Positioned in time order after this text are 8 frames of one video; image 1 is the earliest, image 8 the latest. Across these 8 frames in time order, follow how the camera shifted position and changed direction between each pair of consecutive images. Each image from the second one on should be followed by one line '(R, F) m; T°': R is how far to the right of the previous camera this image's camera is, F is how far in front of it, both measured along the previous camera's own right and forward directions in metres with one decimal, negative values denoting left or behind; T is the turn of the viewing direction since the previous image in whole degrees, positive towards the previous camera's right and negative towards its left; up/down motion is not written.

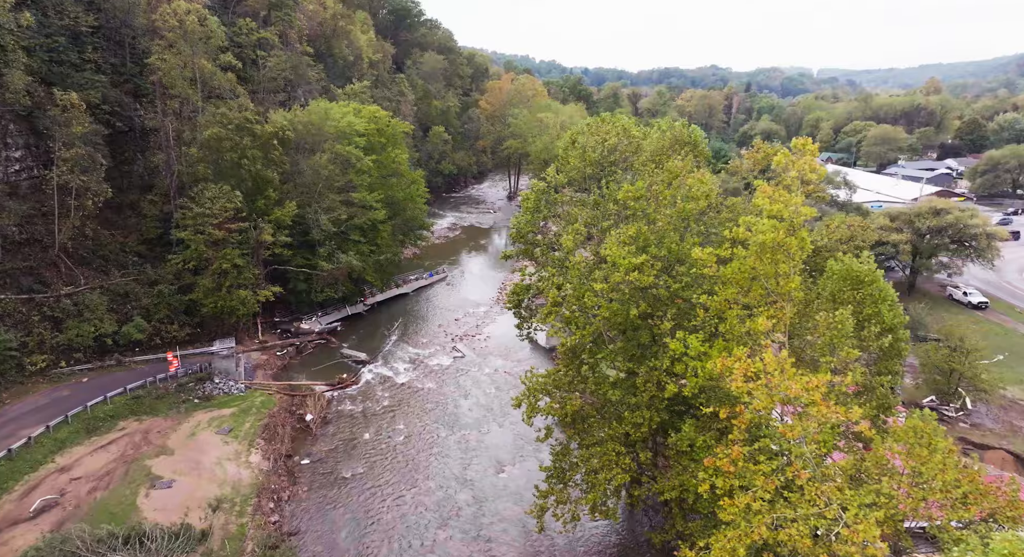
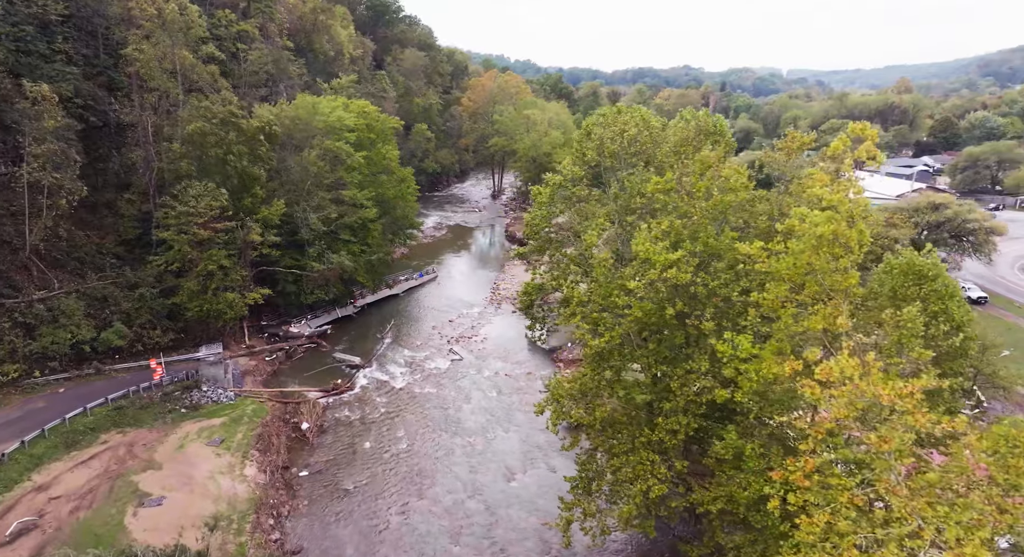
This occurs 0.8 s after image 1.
(-1.3, +1.1) m; +2°
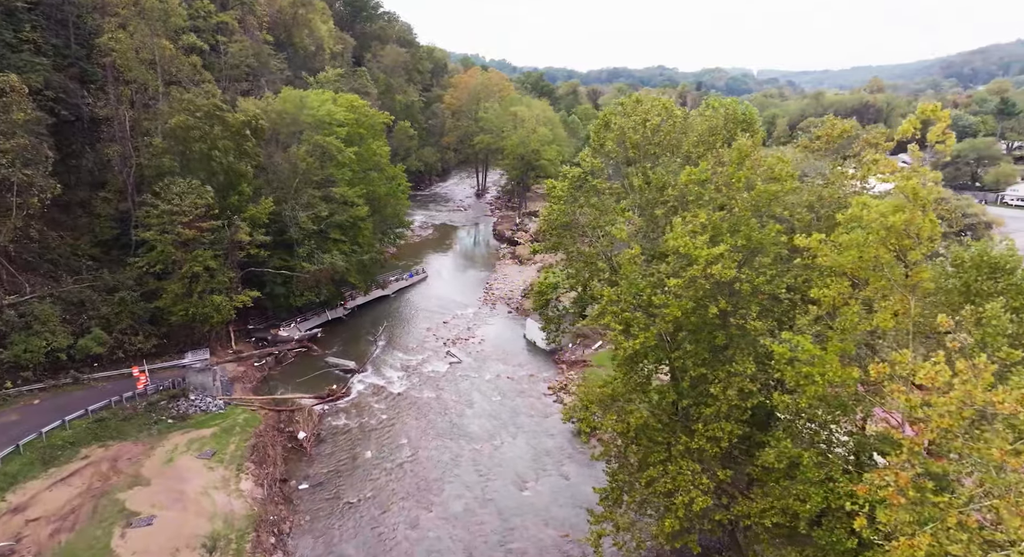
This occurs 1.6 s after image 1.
(-1.3, +1.1) m; +2°
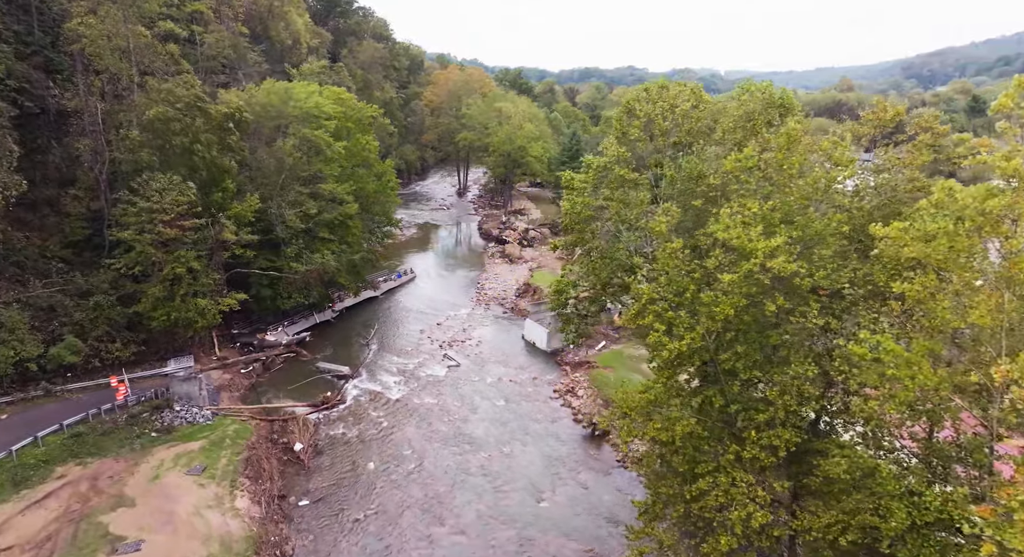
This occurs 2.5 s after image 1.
(-1.5, +1.2) m; +3°
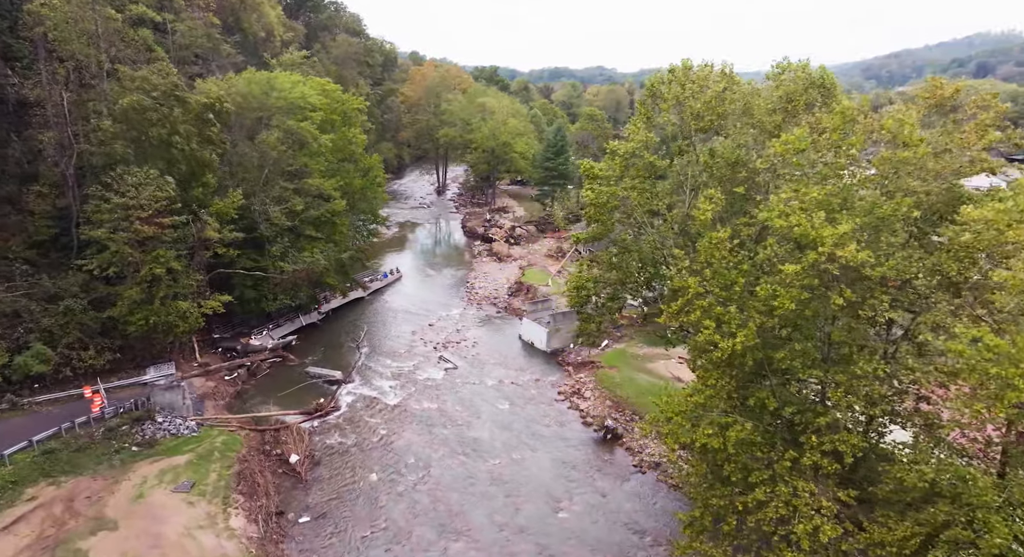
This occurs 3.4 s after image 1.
(-1.4, +1.2) m; +3°
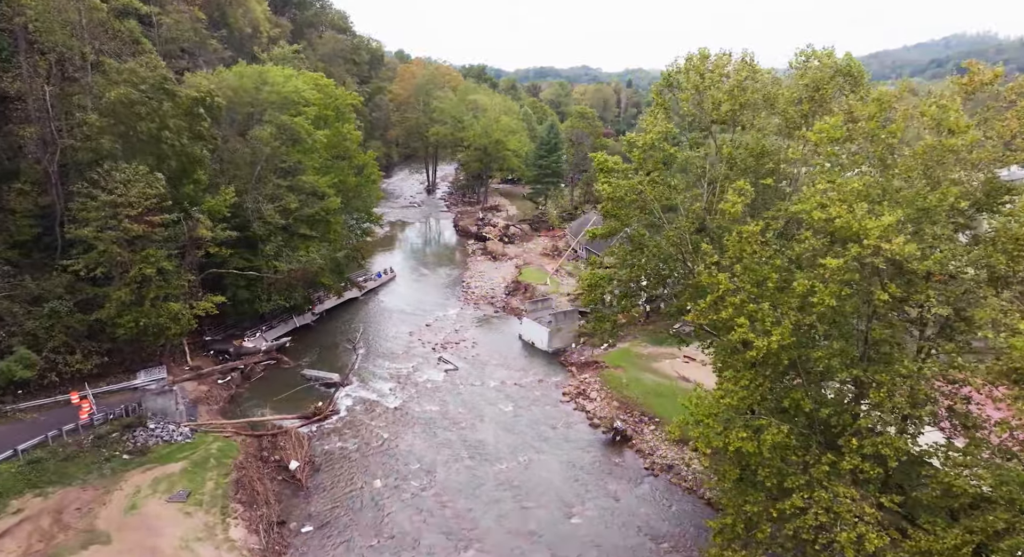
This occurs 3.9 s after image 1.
(-0.8, +0.7) m; +1°
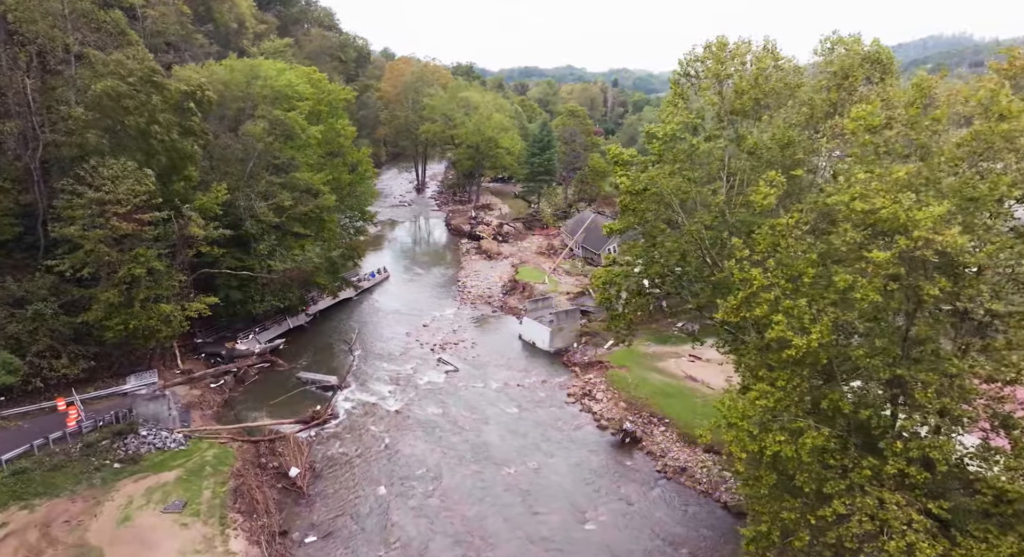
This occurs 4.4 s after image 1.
(-0.8, +0.7) m; +1°
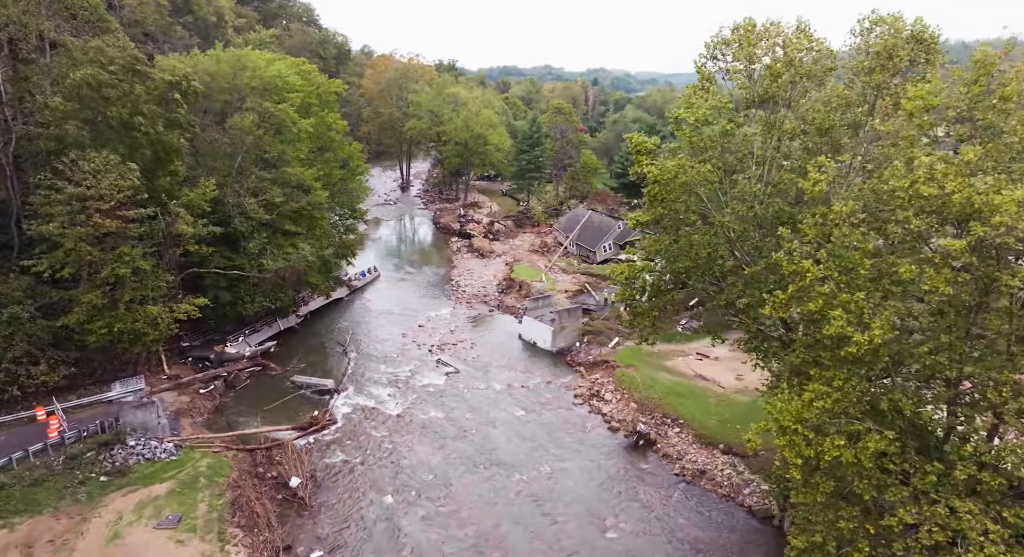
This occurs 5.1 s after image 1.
(-1.1, +0.9) m; +2°
